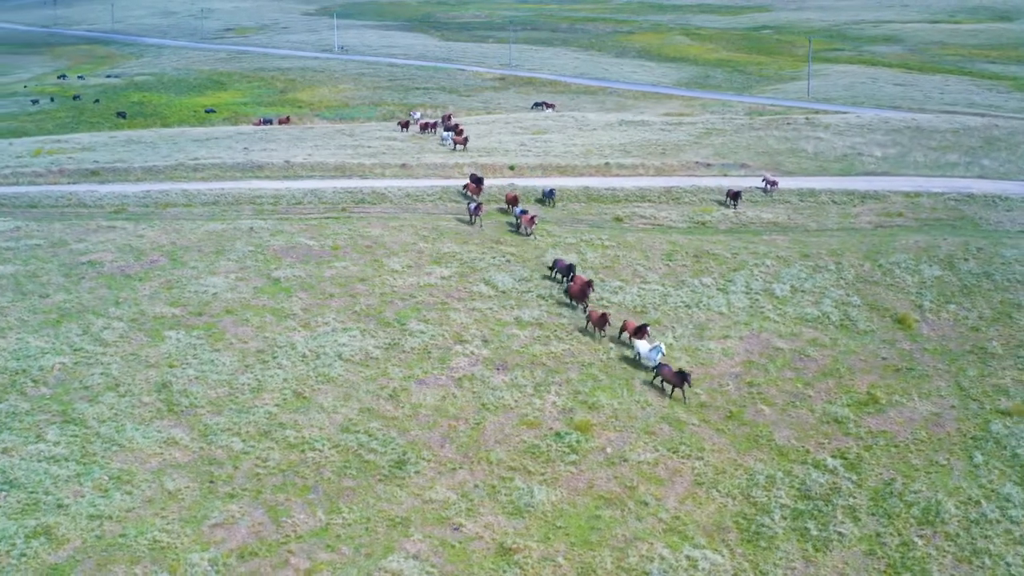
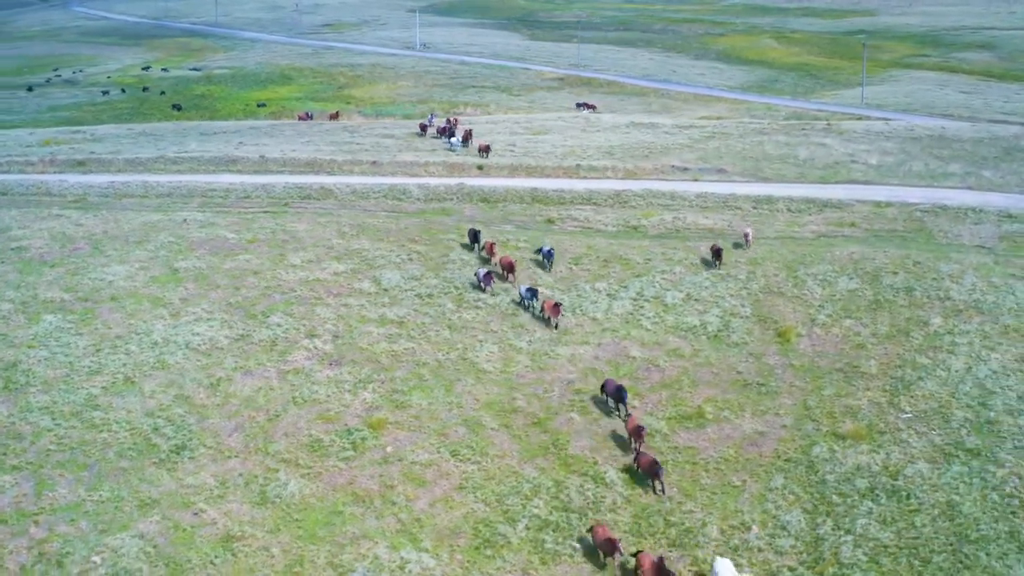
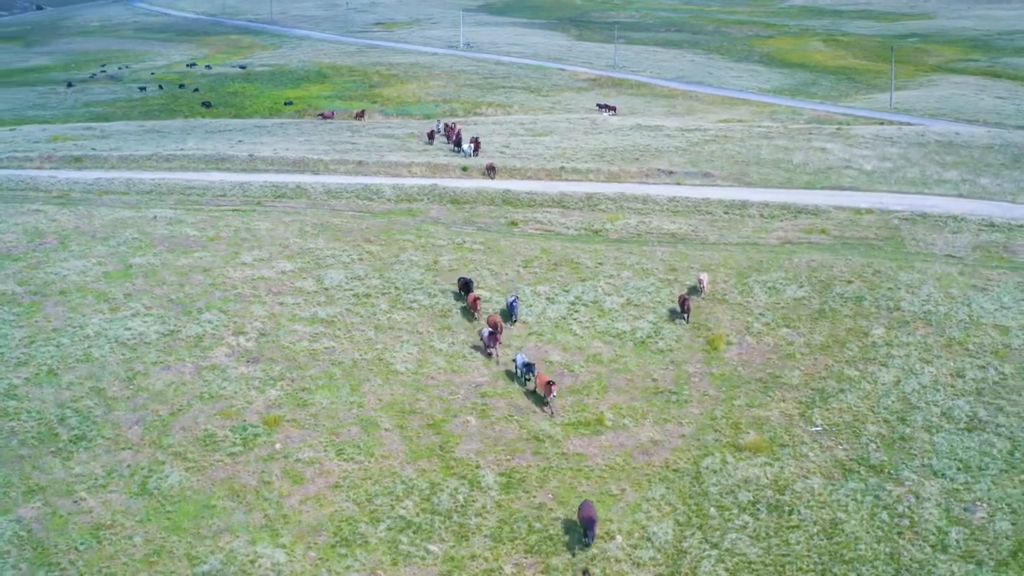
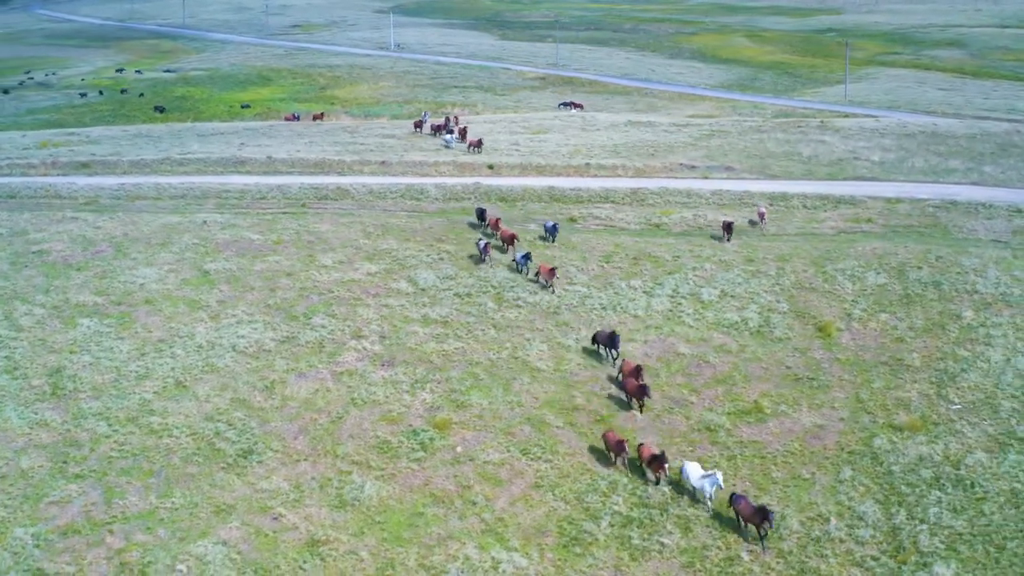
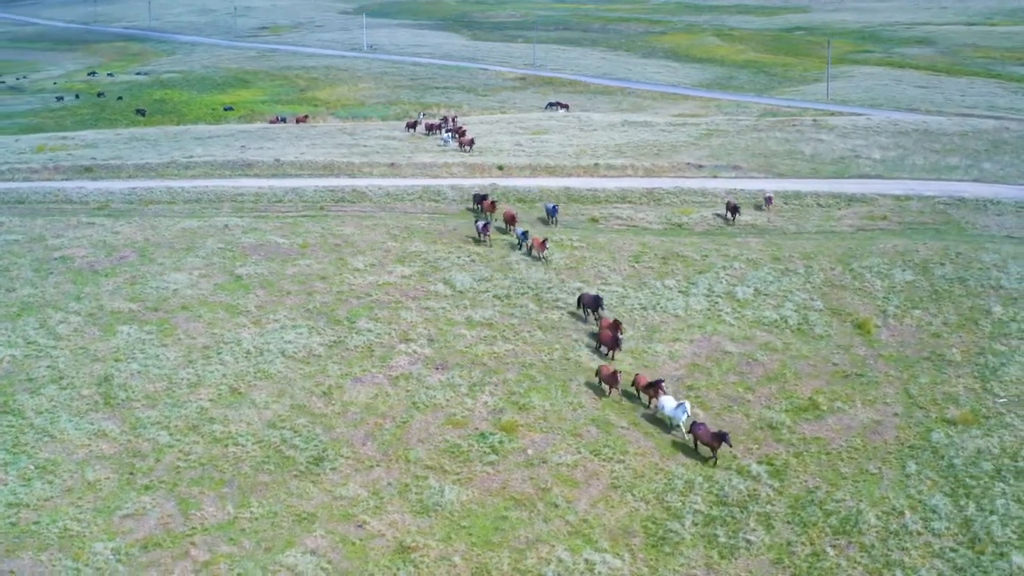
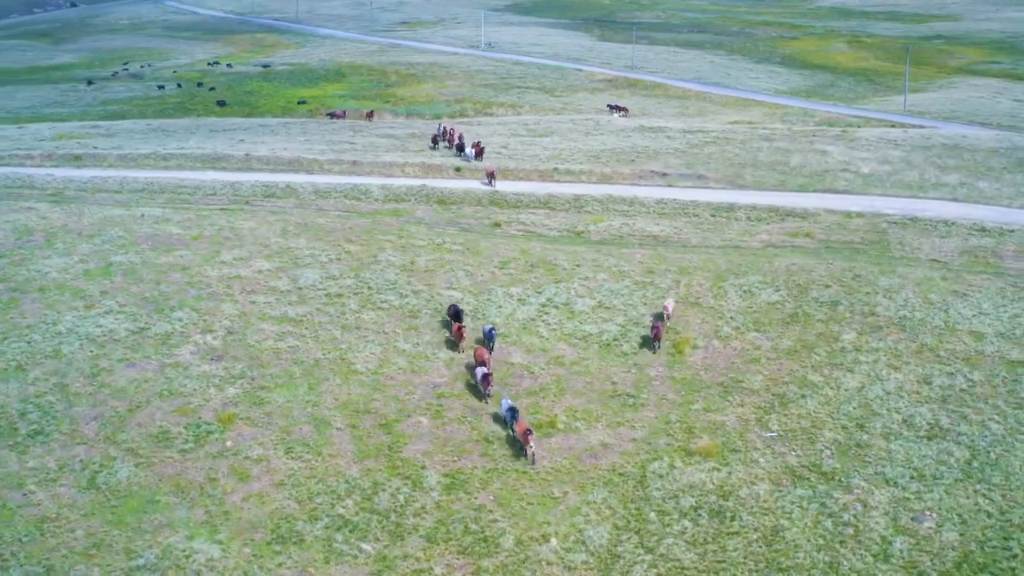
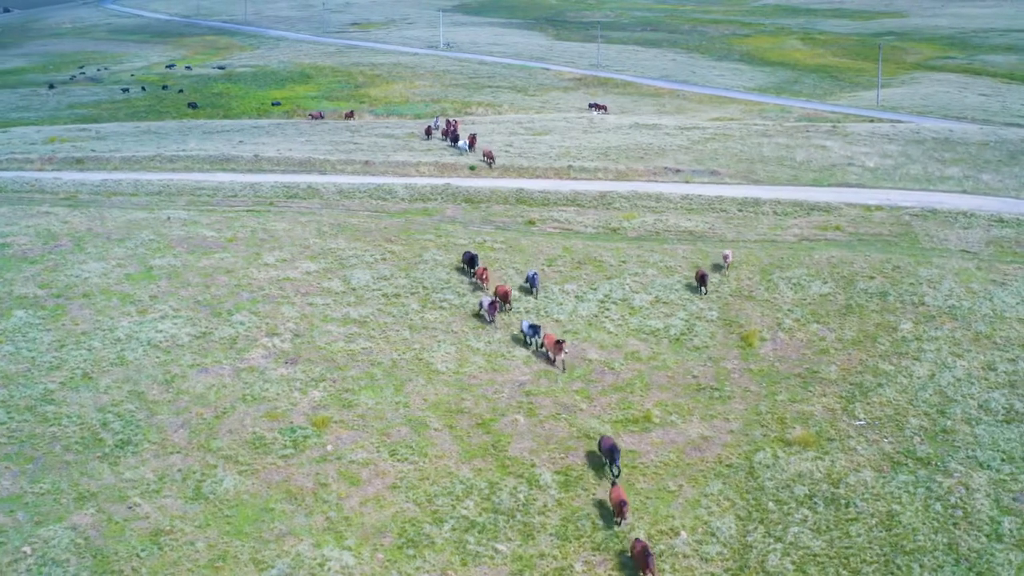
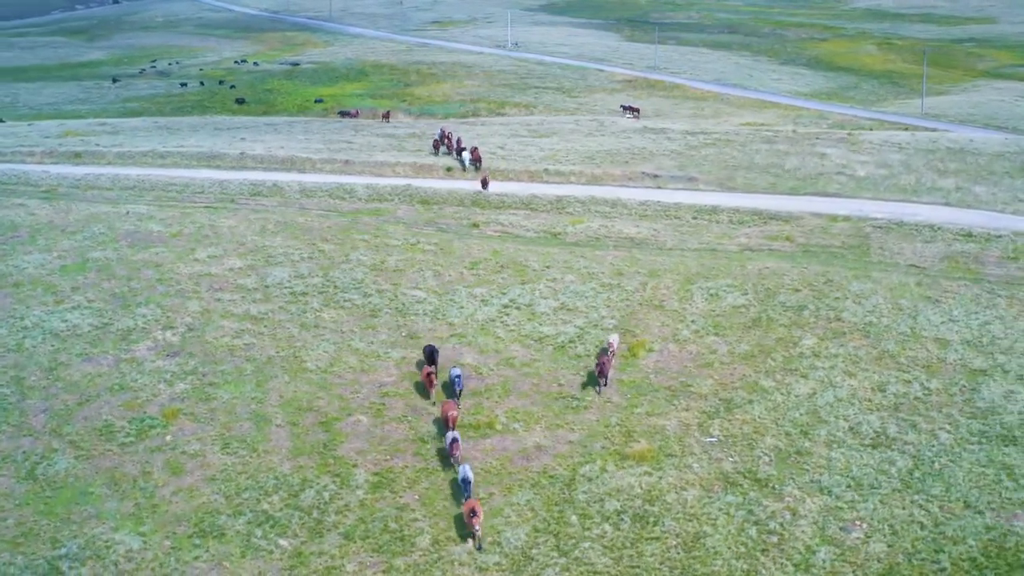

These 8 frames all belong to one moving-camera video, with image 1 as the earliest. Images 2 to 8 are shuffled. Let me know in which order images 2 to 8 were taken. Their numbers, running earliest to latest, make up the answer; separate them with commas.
5, 4, 2, 7, 3, 6, 8
